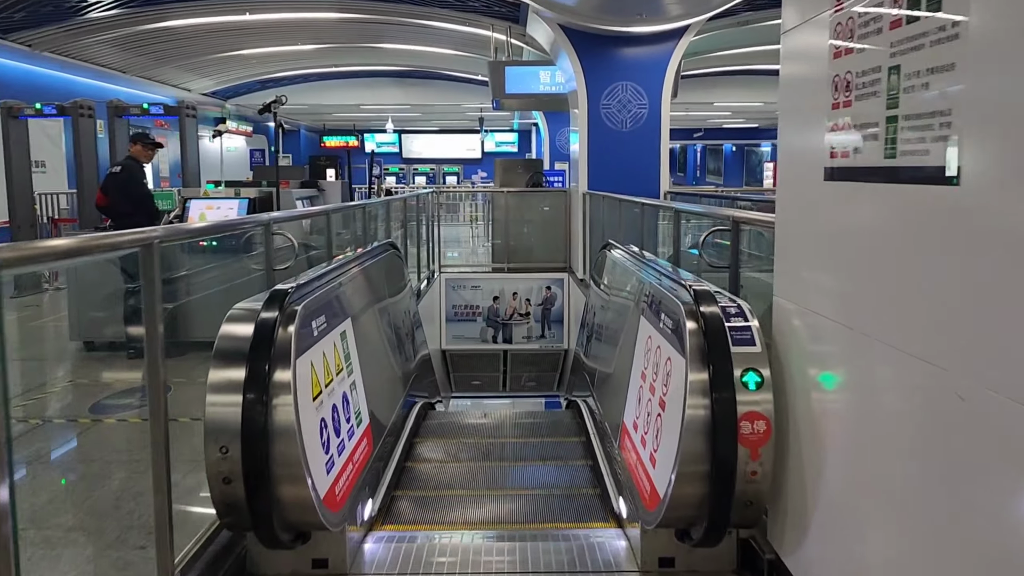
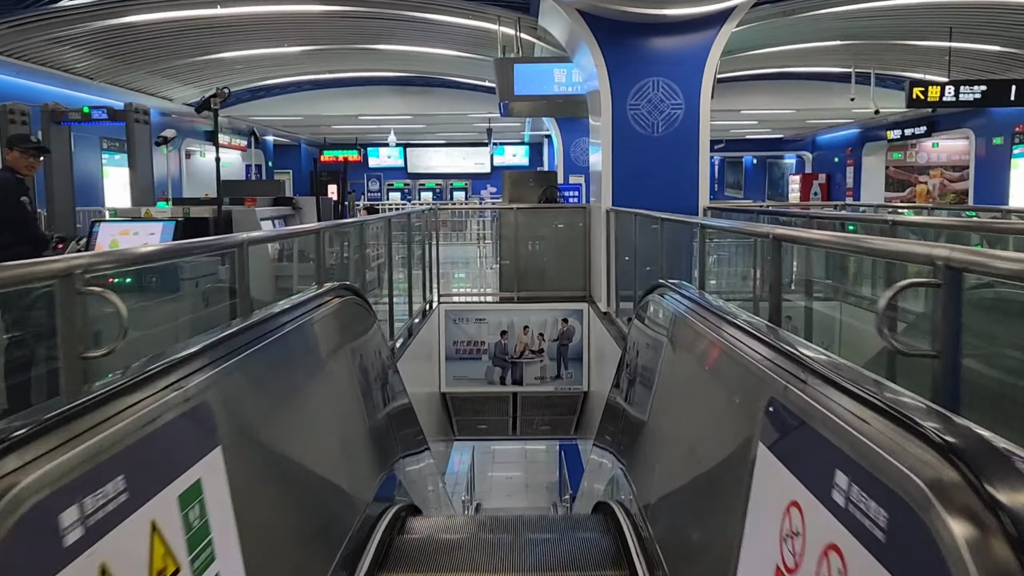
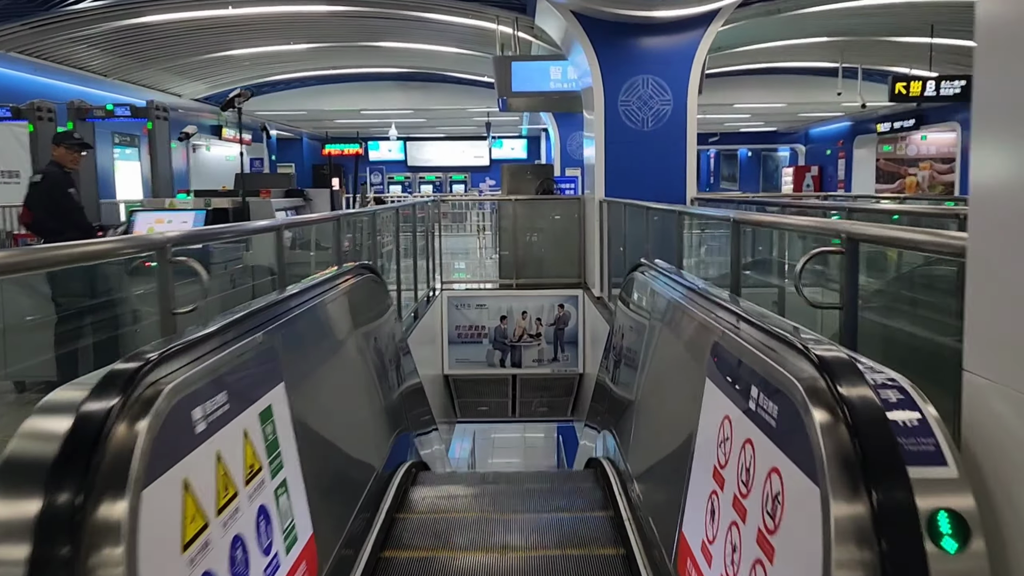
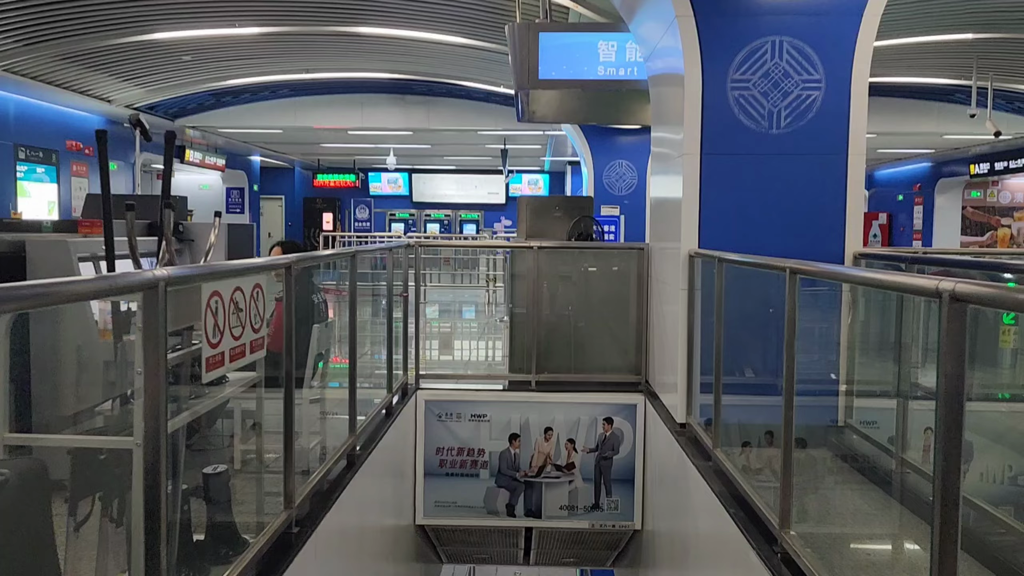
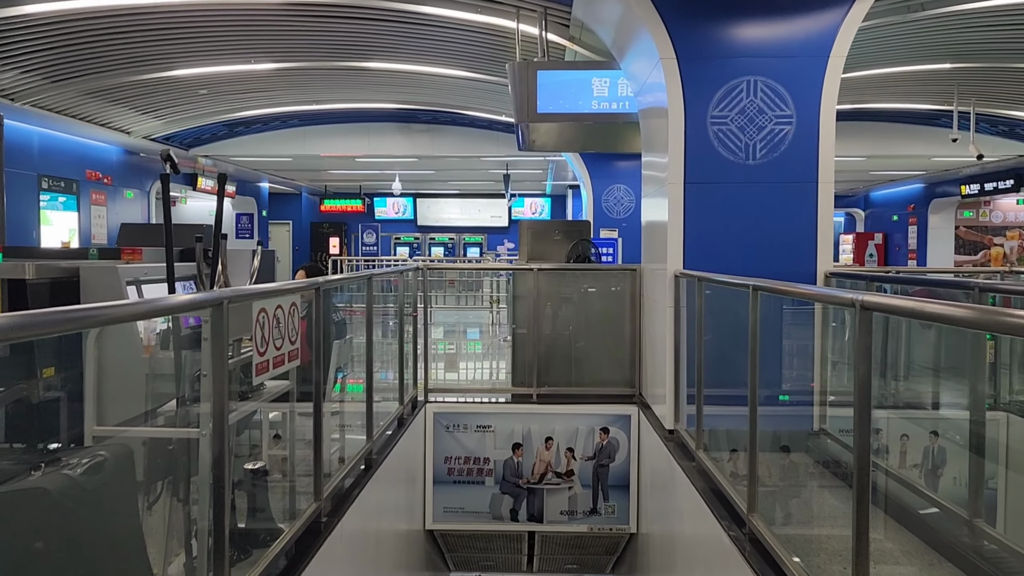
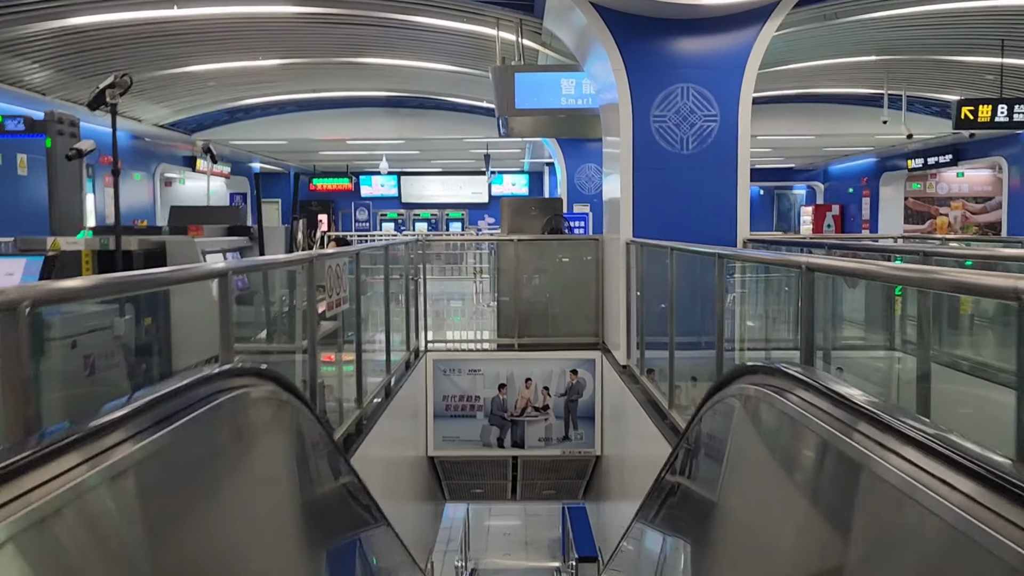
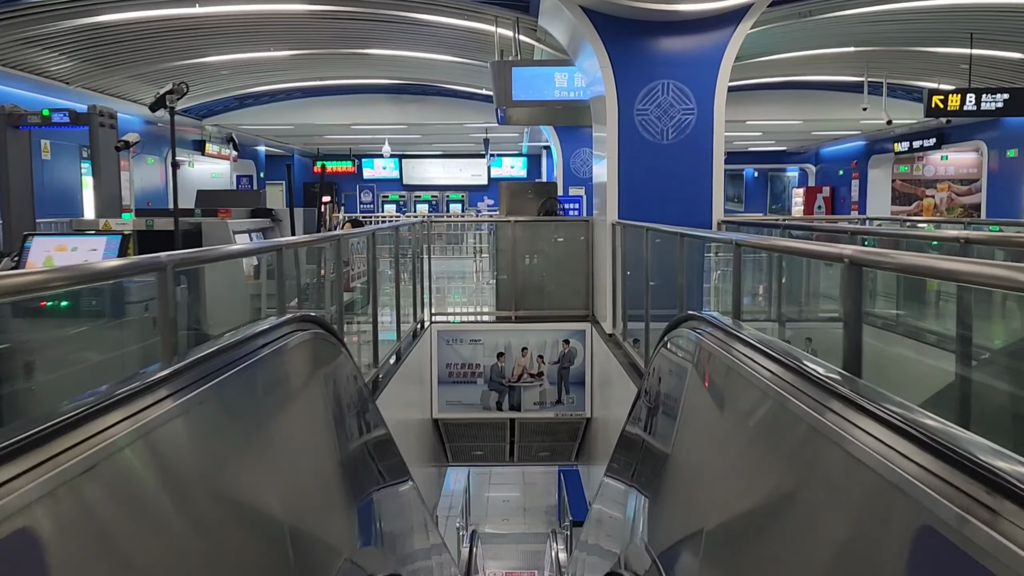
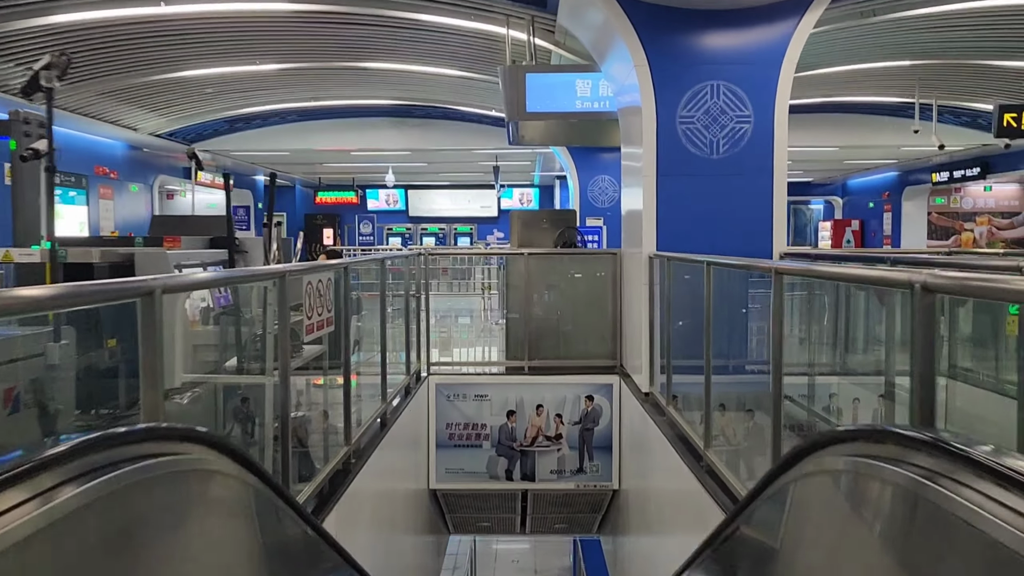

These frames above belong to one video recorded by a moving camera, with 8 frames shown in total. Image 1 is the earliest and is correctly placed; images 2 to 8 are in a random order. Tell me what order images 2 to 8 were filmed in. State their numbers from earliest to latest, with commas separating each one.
3, 2, 7, 6, 8, 5, 4
